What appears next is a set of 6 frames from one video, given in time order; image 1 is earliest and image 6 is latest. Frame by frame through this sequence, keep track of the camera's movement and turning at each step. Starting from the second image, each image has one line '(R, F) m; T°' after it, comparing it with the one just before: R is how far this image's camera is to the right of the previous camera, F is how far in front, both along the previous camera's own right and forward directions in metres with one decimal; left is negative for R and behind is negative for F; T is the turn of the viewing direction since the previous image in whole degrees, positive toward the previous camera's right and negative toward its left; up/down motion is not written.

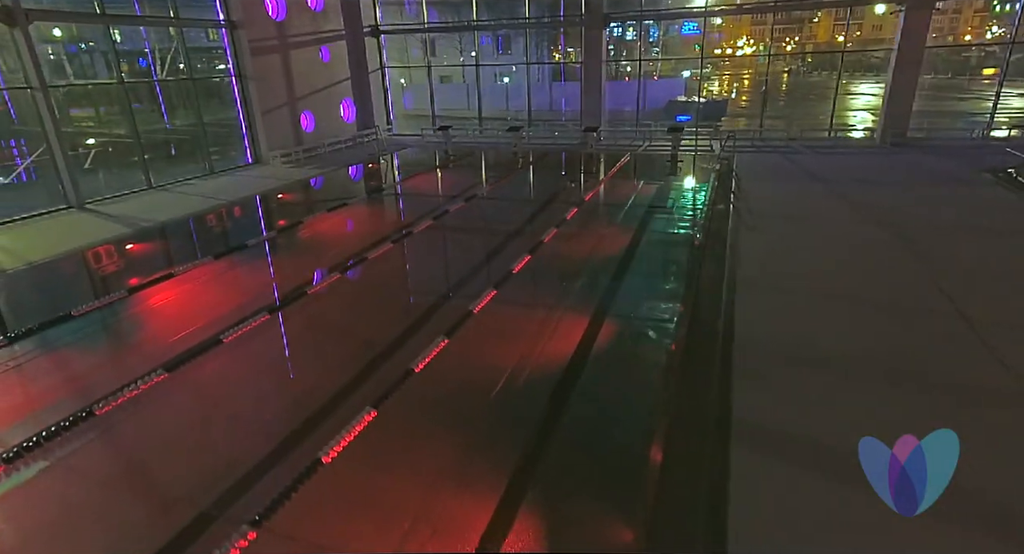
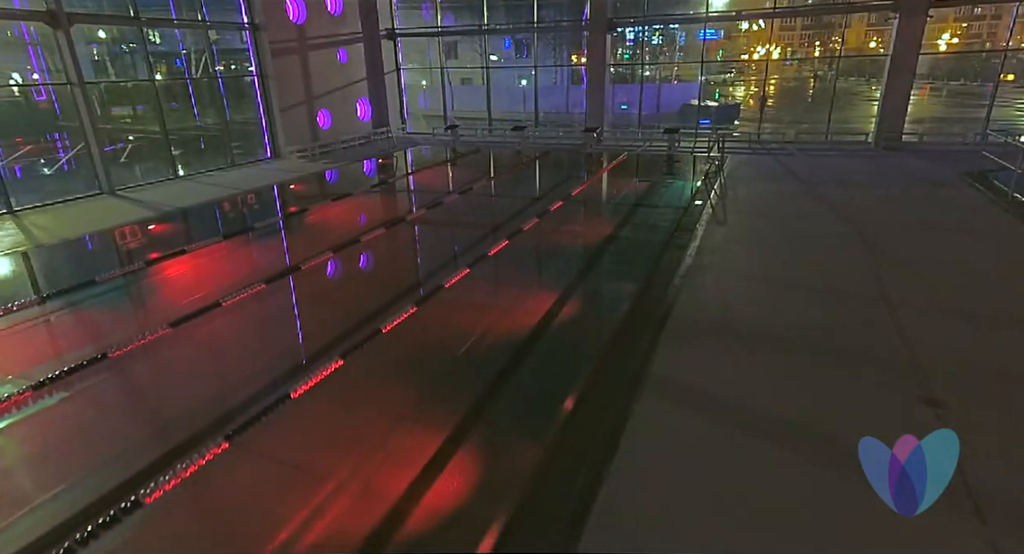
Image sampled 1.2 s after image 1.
(+0.4, -0.4) m; -2°
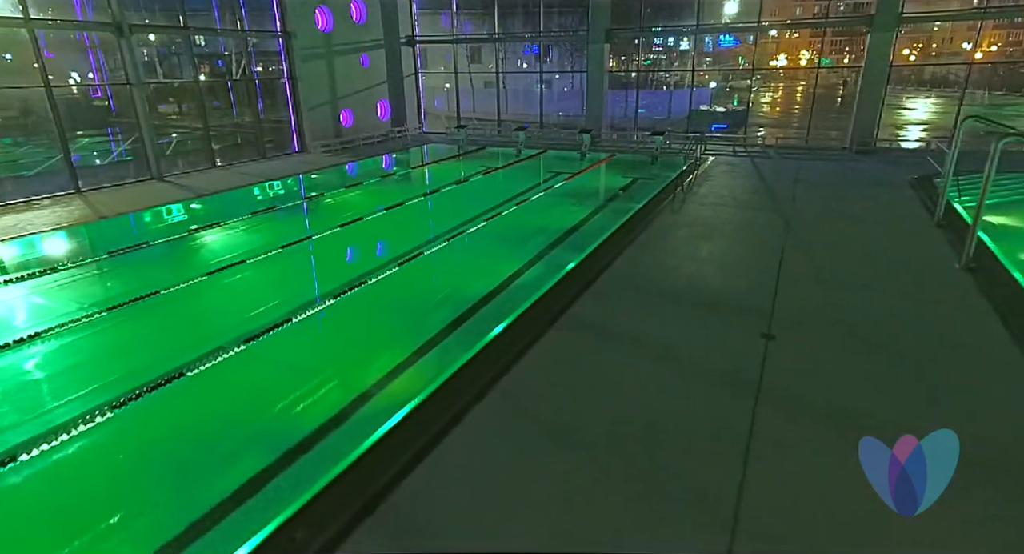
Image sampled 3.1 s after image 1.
(+0.5, -0.8) m; -3°
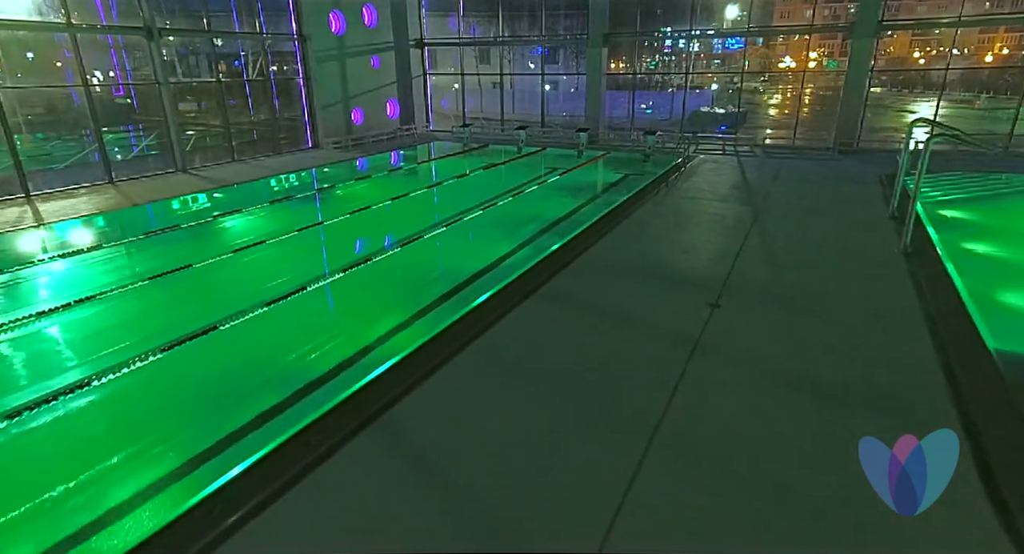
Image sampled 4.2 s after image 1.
(+0.2, -0.5) m; -1°
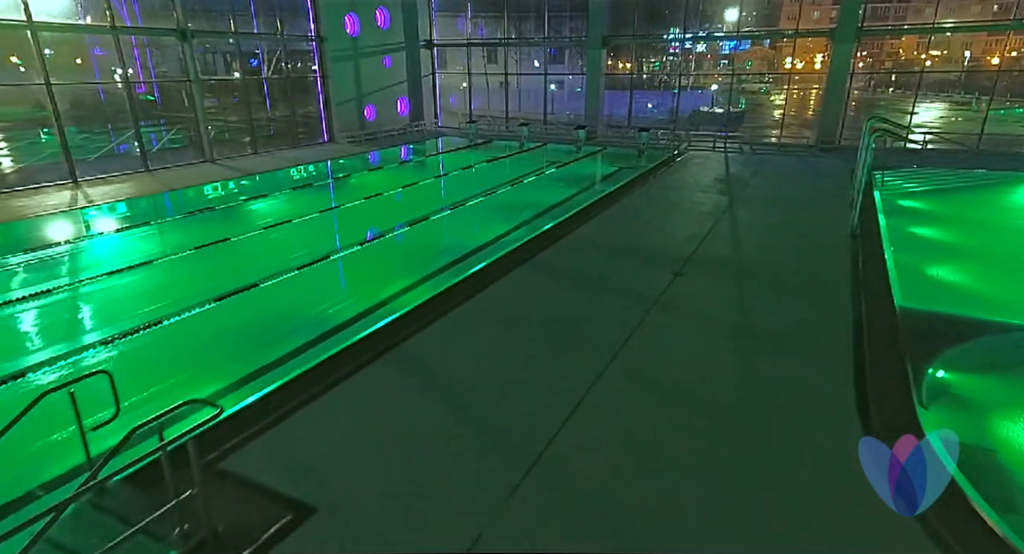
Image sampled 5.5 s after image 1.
(+0.1, -0.6) m; -1°
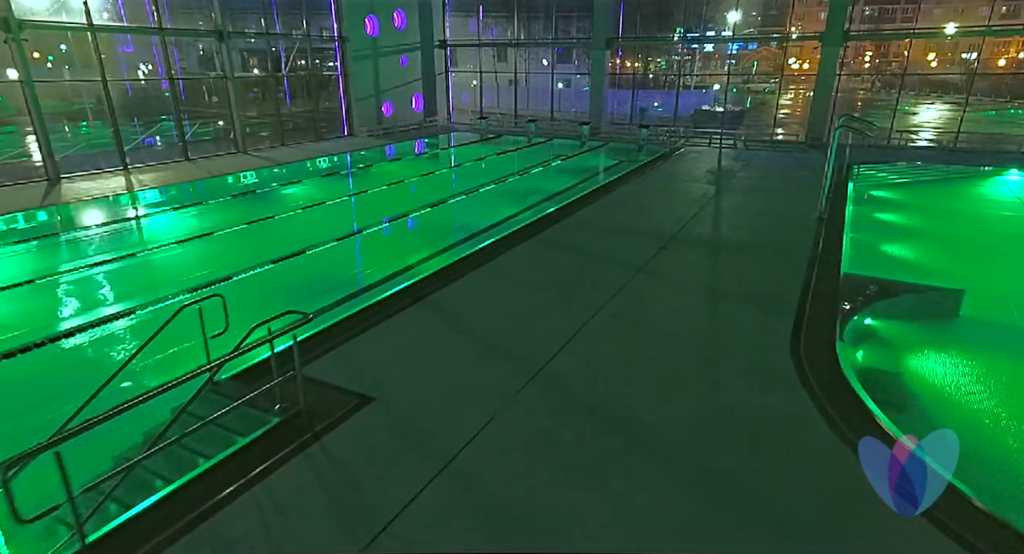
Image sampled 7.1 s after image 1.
(0.0, -0.7) m; -1°
